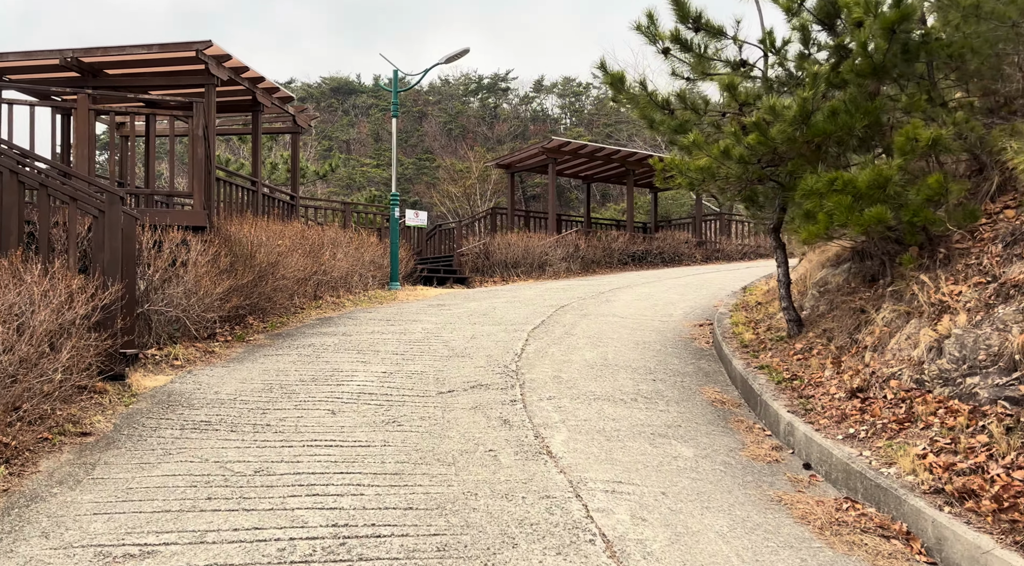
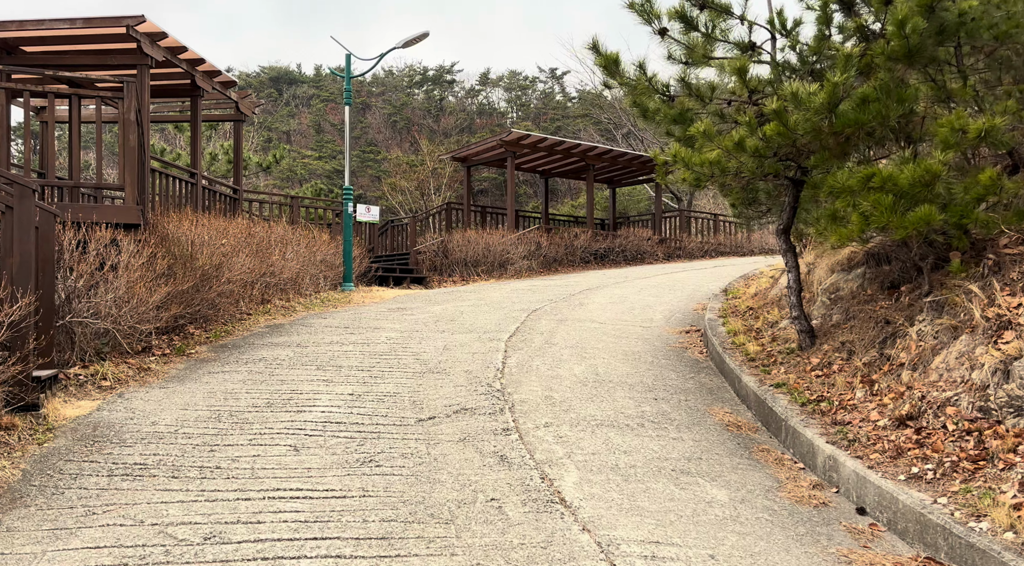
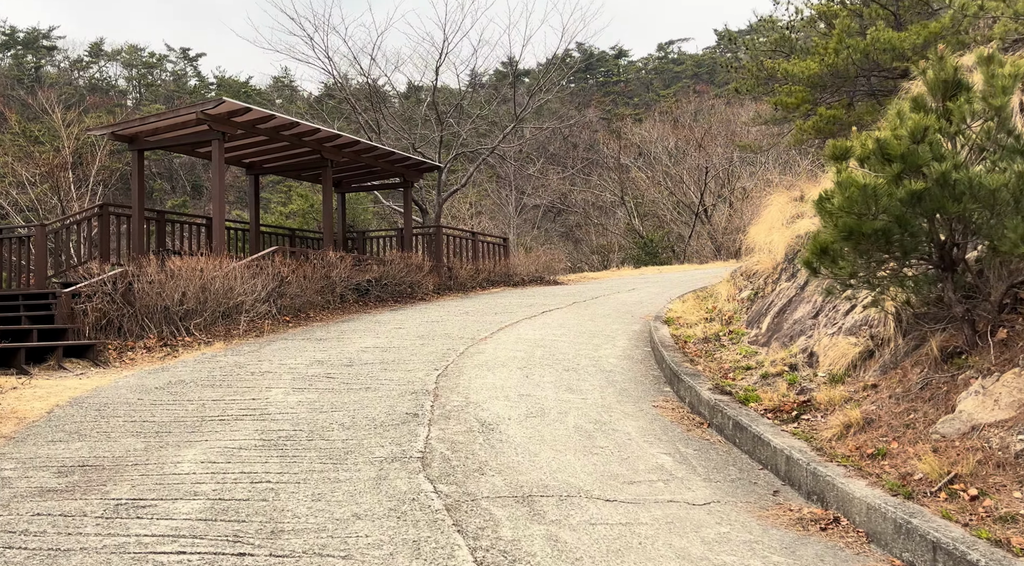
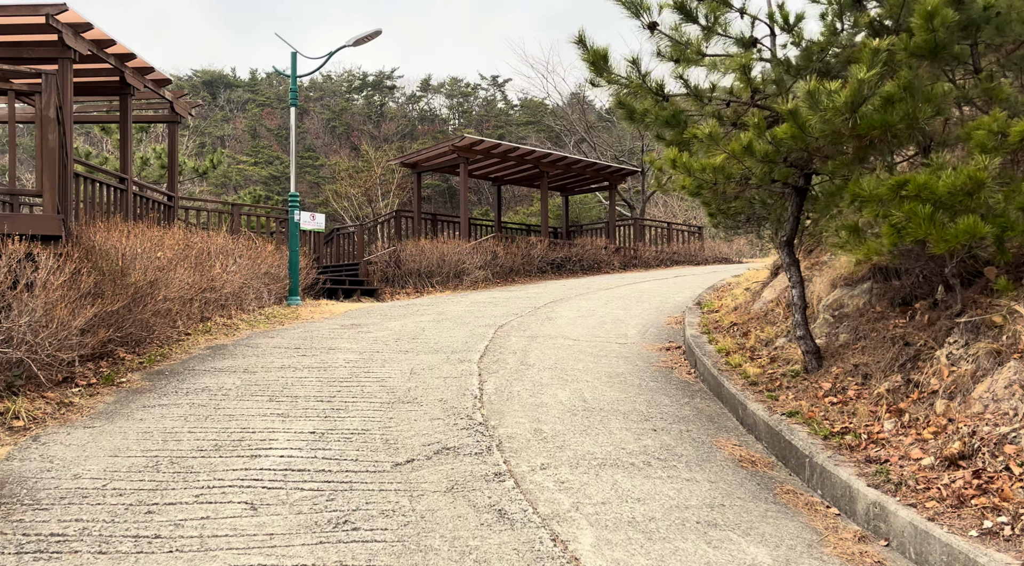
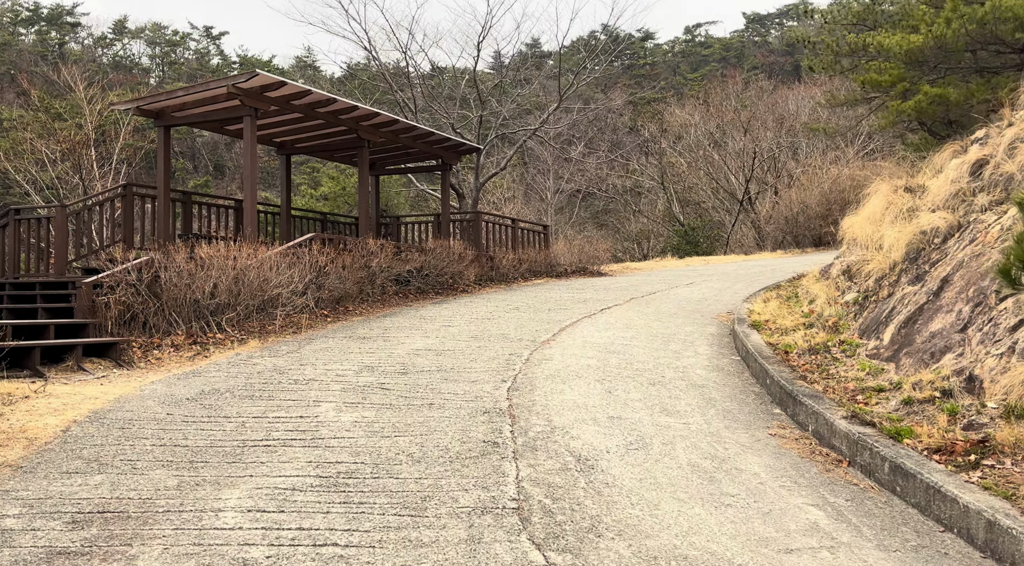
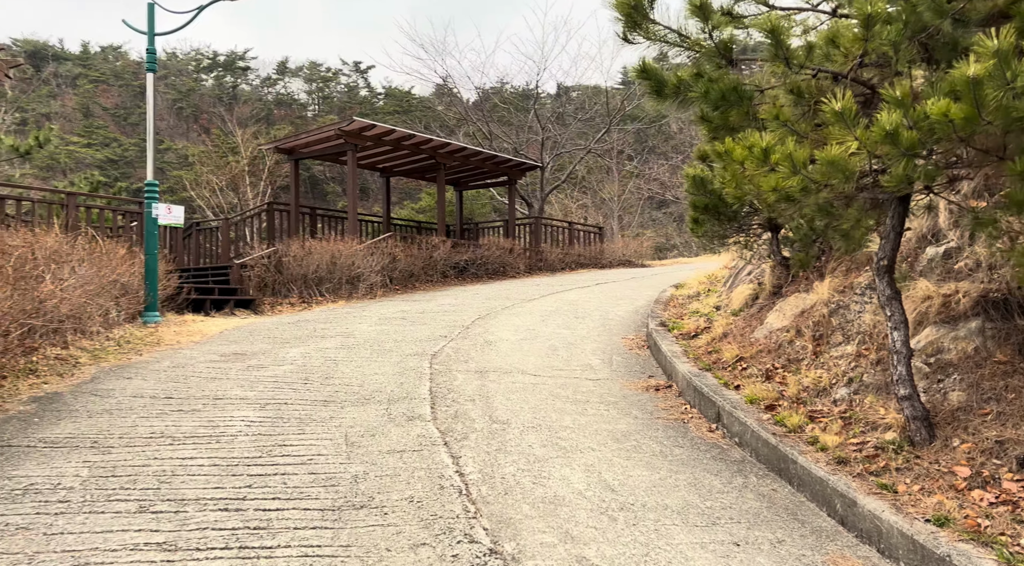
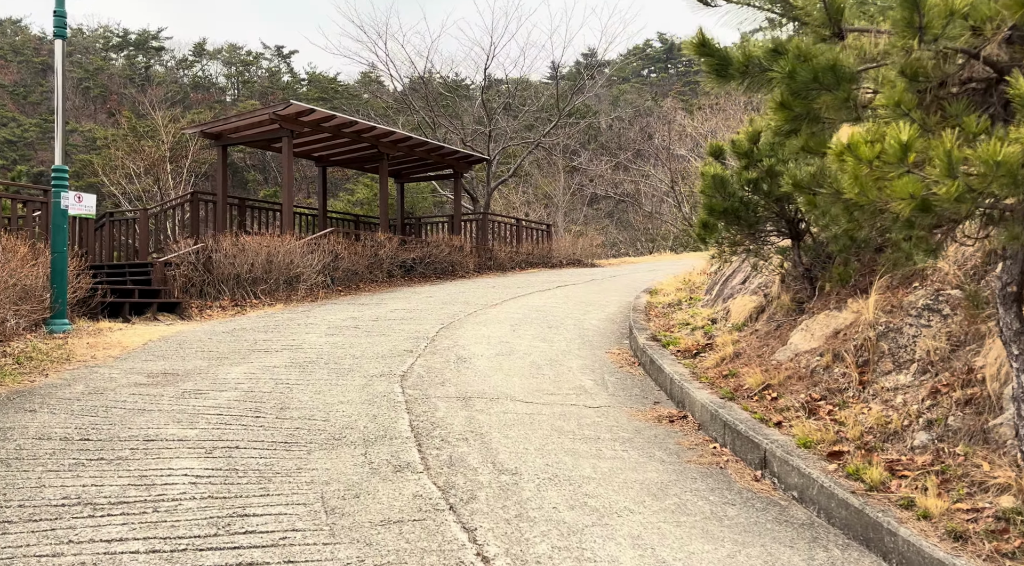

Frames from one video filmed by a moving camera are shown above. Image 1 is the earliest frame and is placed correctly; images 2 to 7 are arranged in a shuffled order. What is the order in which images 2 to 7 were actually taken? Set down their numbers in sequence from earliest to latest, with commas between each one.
2, 4, 6, 7, 3, 5
